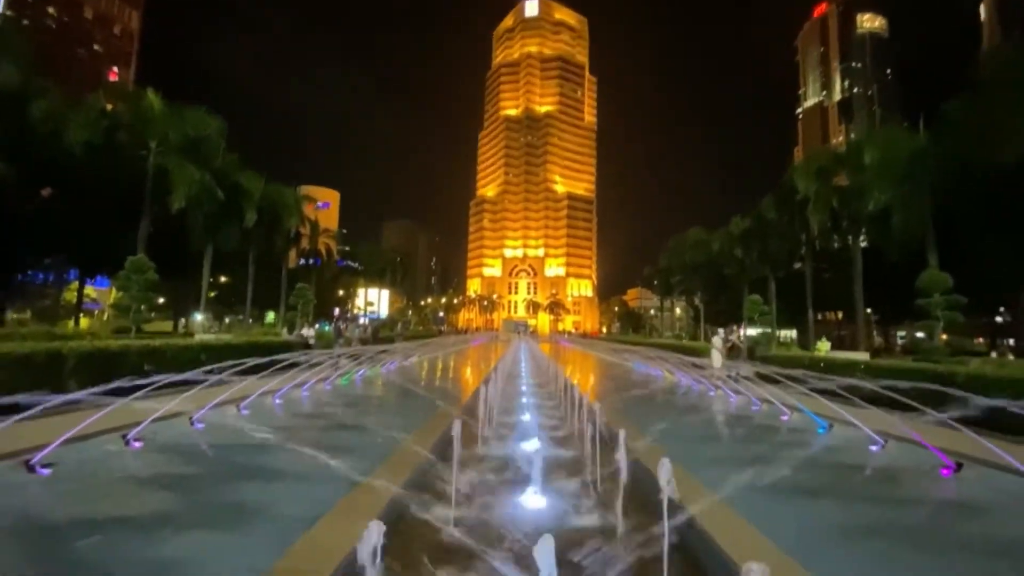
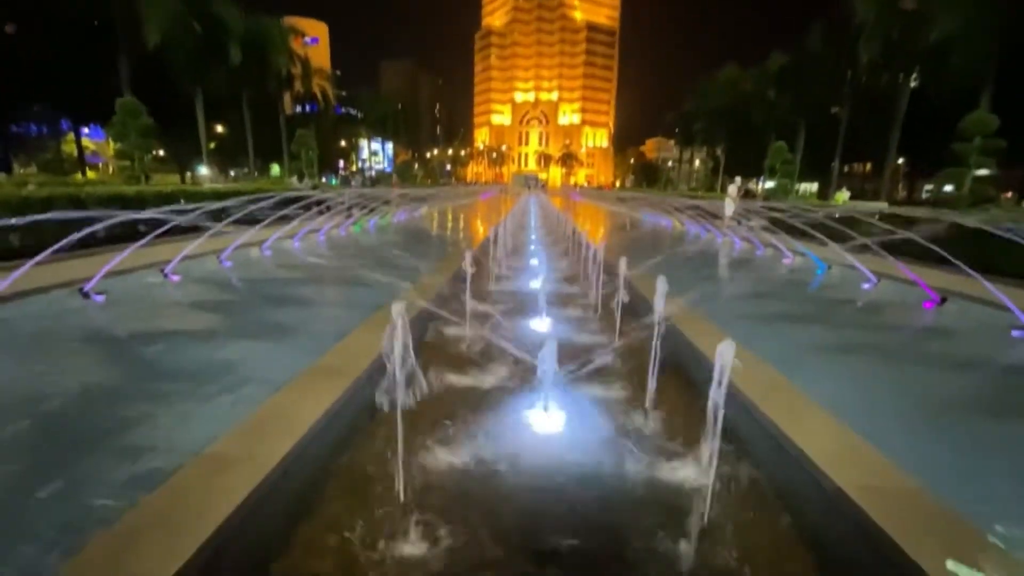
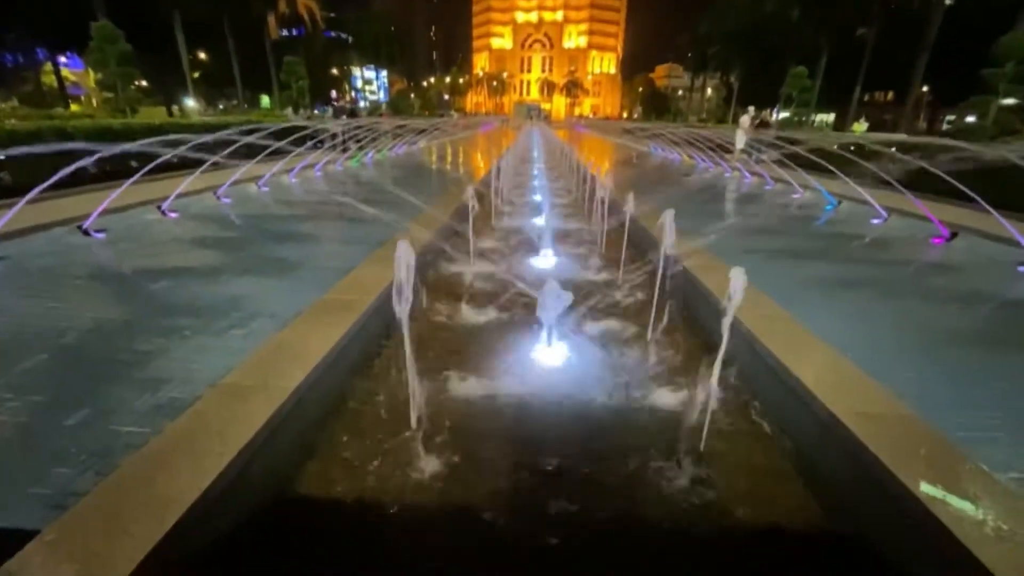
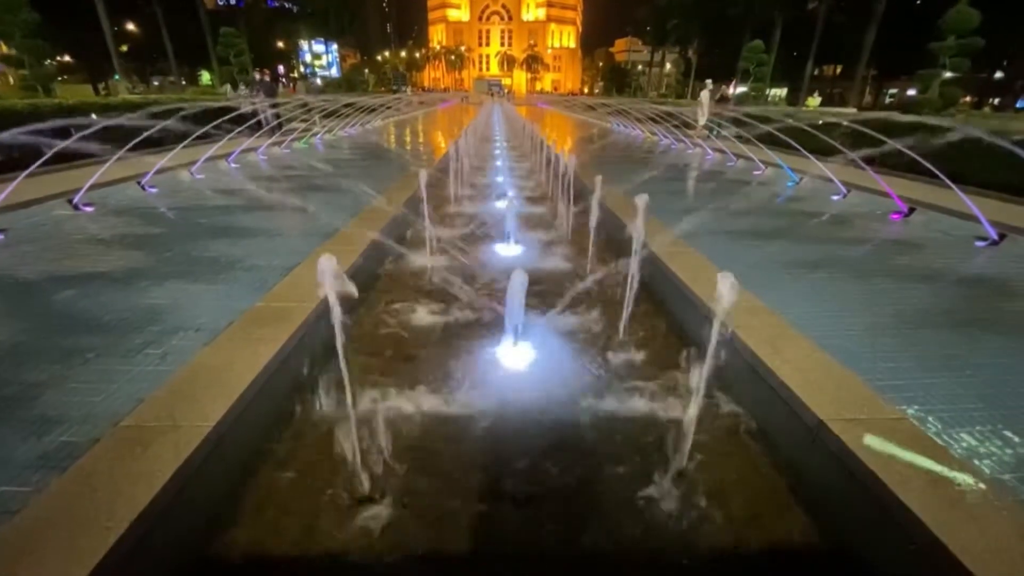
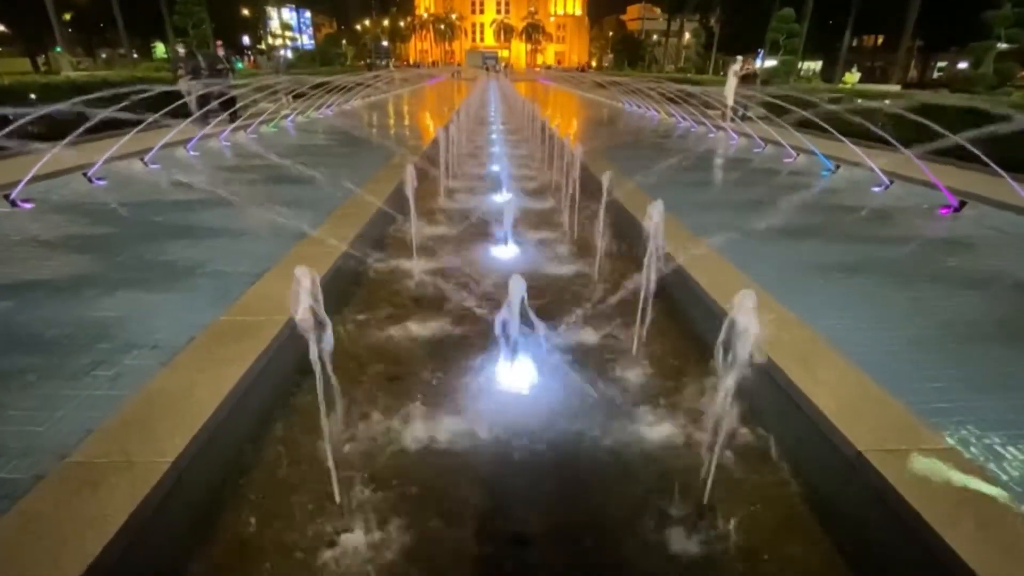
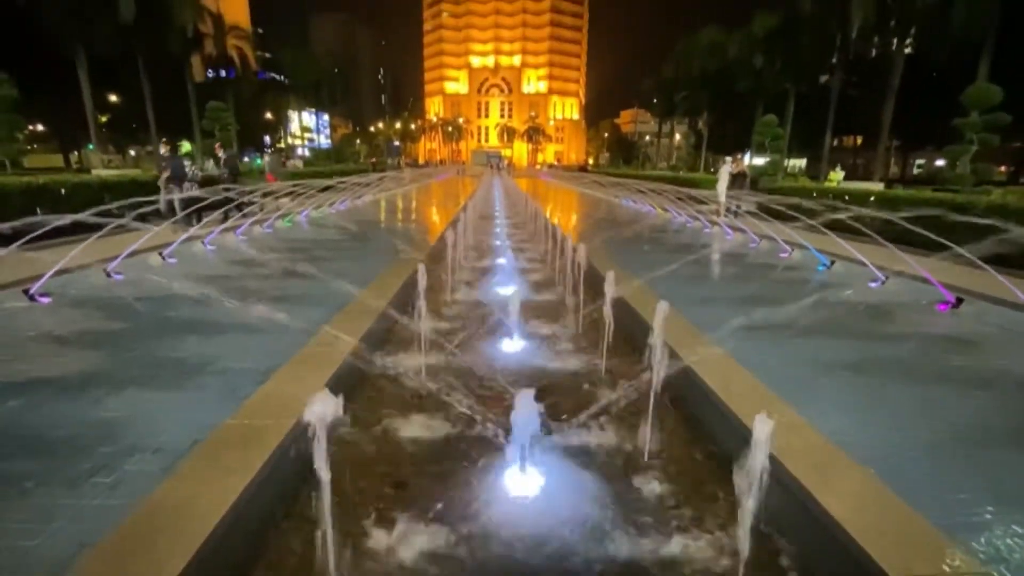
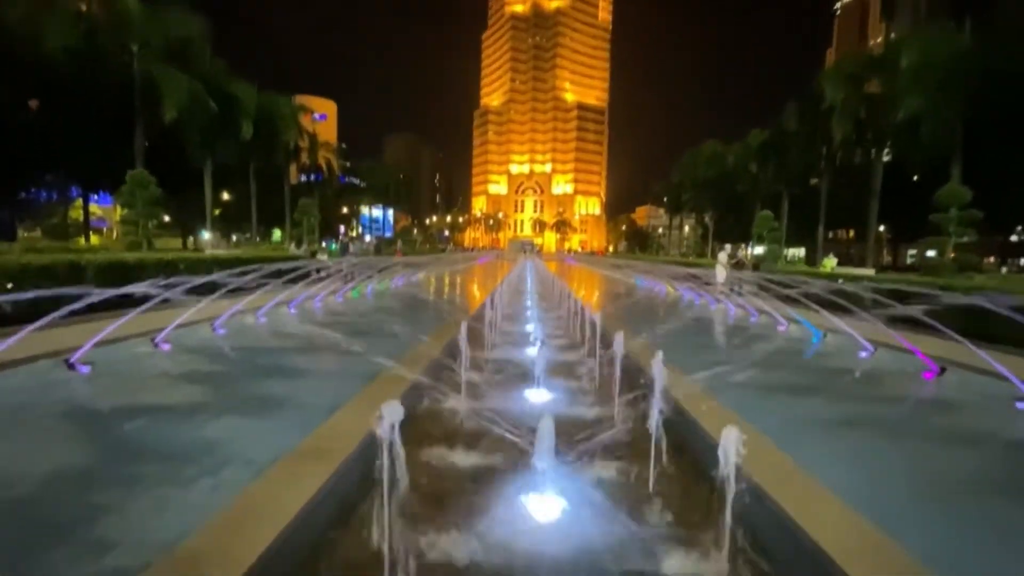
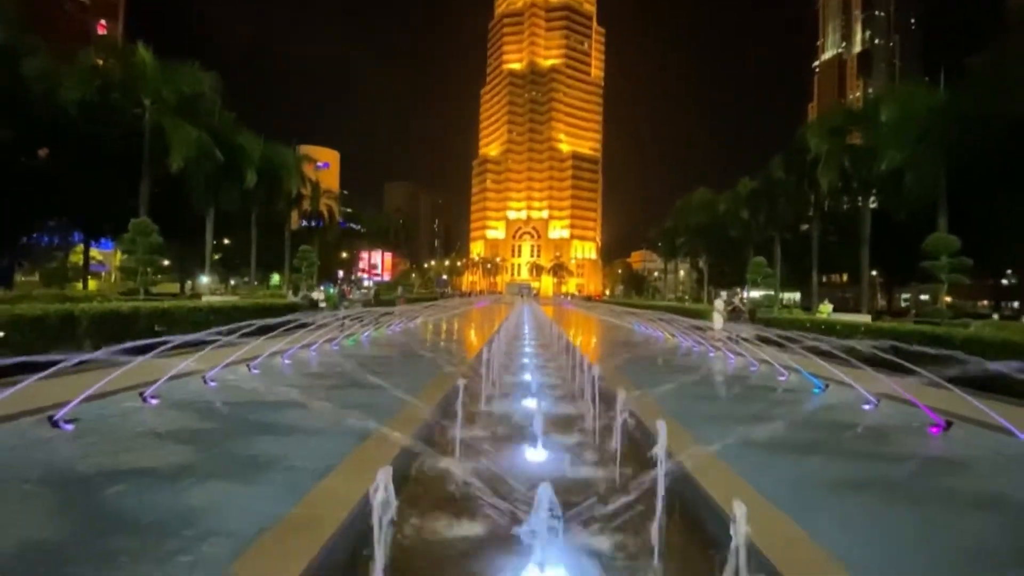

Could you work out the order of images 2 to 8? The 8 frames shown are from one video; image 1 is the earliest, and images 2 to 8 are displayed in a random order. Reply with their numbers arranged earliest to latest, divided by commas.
8, 7, 2, 3, 4, 5, 6
